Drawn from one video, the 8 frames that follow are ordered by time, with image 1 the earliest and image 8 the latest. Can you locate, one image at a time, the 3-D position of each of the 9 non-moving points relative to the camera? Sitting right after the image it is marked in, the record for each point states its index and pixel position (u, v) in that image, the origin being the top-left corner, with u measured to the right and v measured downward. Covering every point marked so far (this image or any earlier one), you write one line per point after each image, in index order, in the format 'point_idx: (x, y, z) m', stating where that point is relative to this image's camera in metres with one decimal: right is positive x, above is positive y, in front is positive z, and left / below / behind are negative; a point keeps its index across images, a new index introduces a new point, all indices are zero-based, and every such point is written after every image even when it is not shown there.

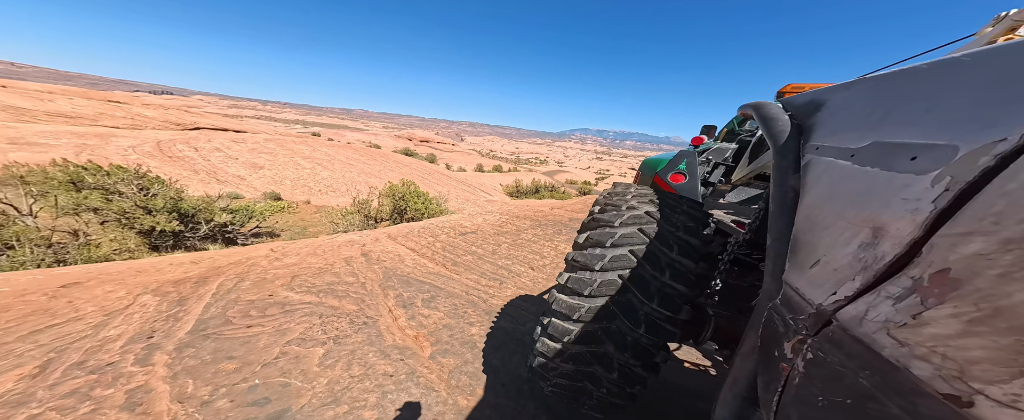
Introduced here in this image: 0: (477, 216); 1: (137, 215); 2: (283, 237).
0: (-1.2, -0.3, +7.3) m
1: (-14.4, -0.2, +10.9) m
2: (-11.4, -1.3, +13.9) m
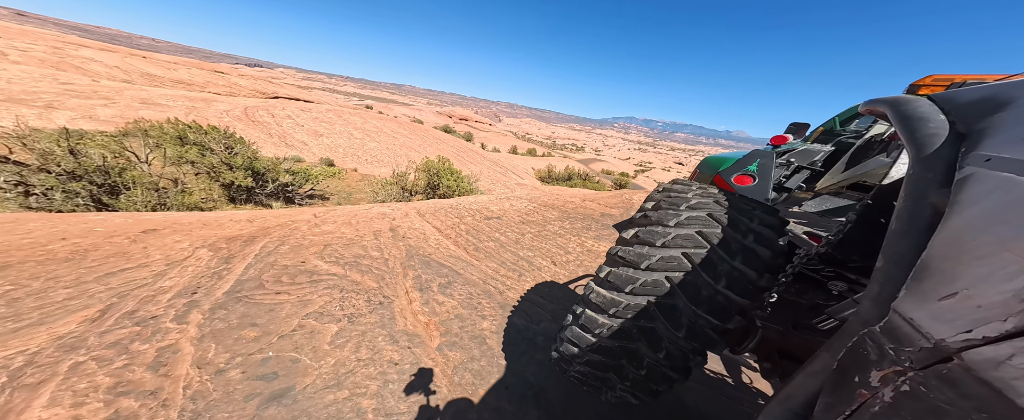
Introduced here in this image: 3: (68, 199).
0: (-0.4, +0.1, +7.3) m
1: (-12.9, +1.8, +12.4) m
2: (-9.6, +0.6, +15.2) m
3: (-12.7, +0.4, +8.1) m
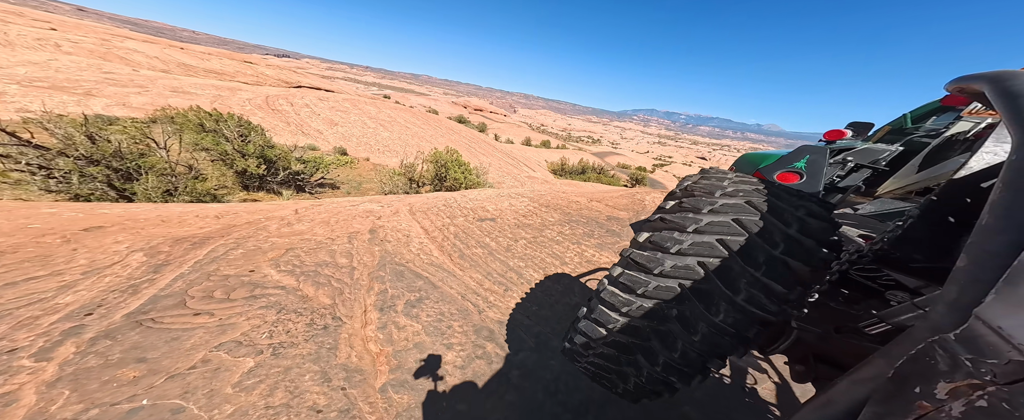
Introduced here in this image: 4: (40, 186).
0: (-0.3, +0.2, +6.9) m
1: (-12.5, +2.4, +12.6) m
2: (-9.1, +1.1, +15.2) m
3: (-12.6, +0.8, +8.3) m
4: (-13.4, +0.7, +8.0) m
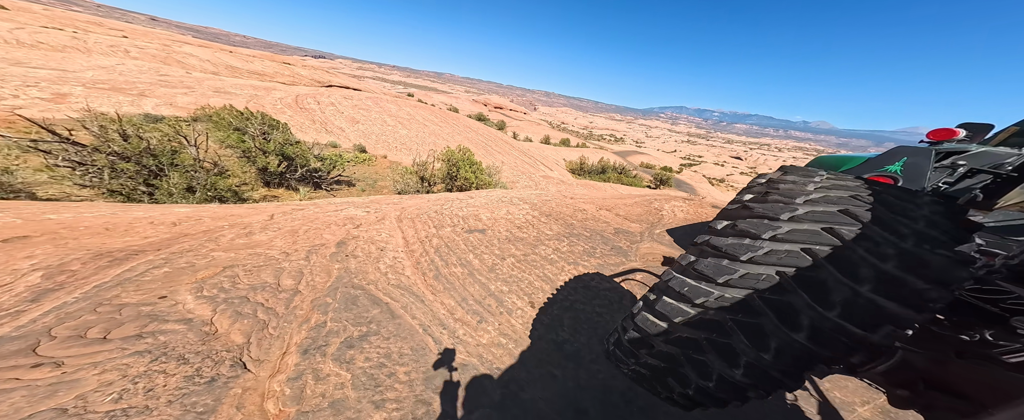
0: (-0.2, +0.1, +6.4) m
1: (-11.9, +2.6, +13.0) m
2: (-8.3, +1.3, +15.3) m
3: (-12.3, +1.0, +8.7) m
4: (-13.2, +0.9, +8.4) m
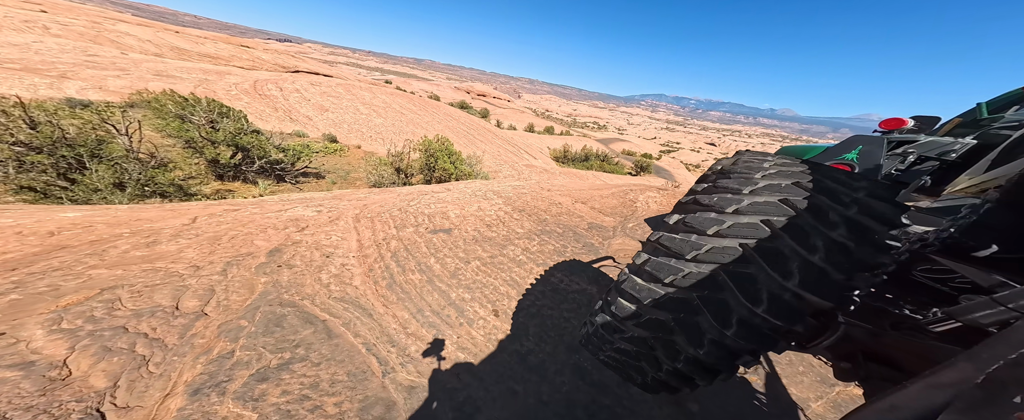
0: (-0.8, +0.2, +6.0) m
1: (-12.9, +2.7, +11.7) m
2: (-9.5, +1.5, +14.4) m
3: (-13.1, +1.0, +7.5) m
4: (-13.9, +0.8, +7.2) m
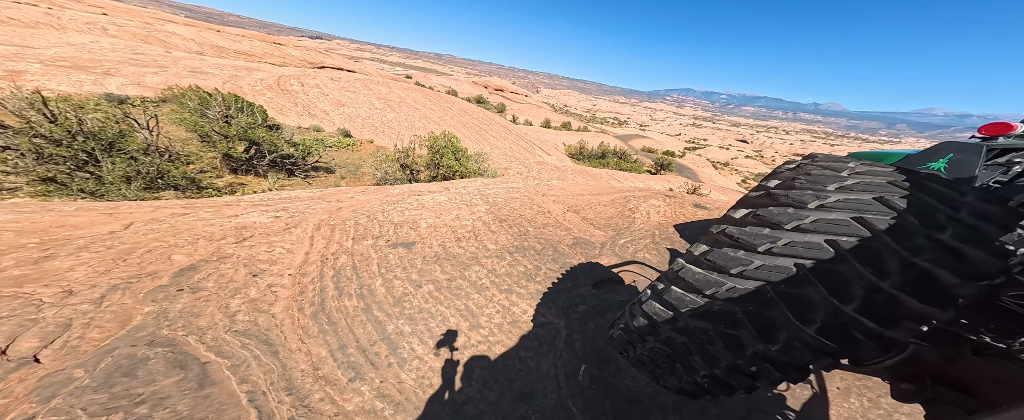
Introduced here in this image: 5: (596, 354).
0: (-1.1, +0.1, +5.6) m
1: (-12.7, +3.0, +12.1) m
2: (-9.2, +1.8, +14.5) m
3: (-13.2, +1.2, +7.9) m
4: (-14.1, +1.1, +7.6) m
5: (+0.9, -1.5, +2.9) m
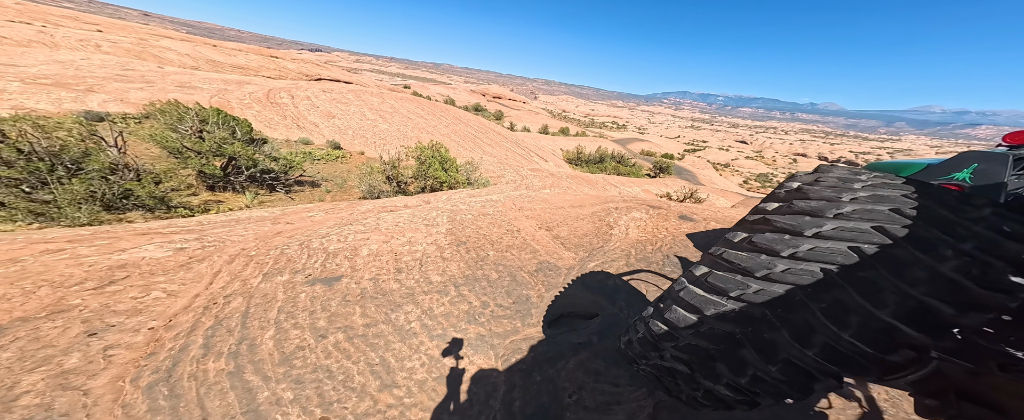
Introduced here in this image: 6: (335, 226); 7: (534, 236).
0: (-1.8, -0.2, +5.0) m
1: (-13.5, +2.2, +11.6) m
2: (-9.9, +1.1, +14.0) m
3: (-13.9, +0.5, +7.4) m
4: (-14.8, +0.4, +7.1) m
5: (+0.2, -1.7, +2.3) m
6: (-3.2, -0.3, +5.1) m
7: (+0.6, -0.3, +5.3) m
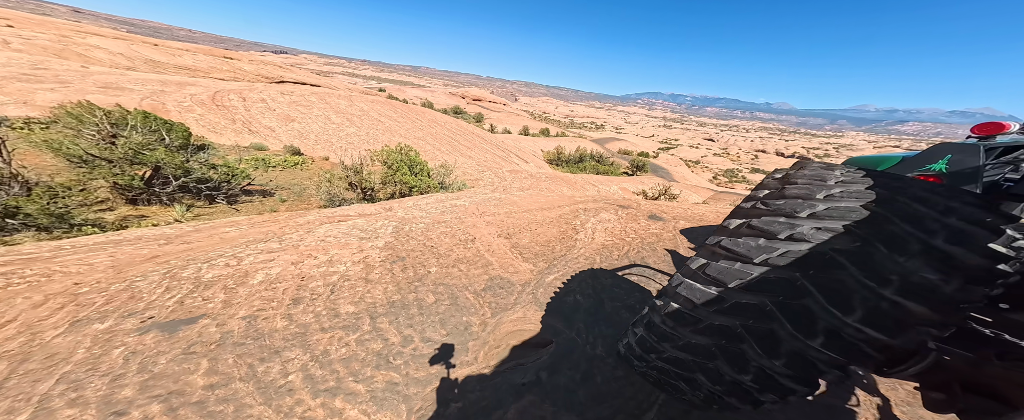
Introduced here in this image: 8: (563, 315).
0: (-2.6, -0.4, +4.2) m
1: (-14.8, +1.6, +10.0) m
2: (-11.3, +0.5, +12.6) m
3: (-14.8, -0.1, +5.7) m
4: (-15.7, -0.3, +5.4) m
5: (-0.3, -1.8, +1.6) m
6: (-4.0, -0.5, +4.2) m
7: (-0.2, -0.4, +4.7) m
8: (+0.6, -1.2, +3.2) m
